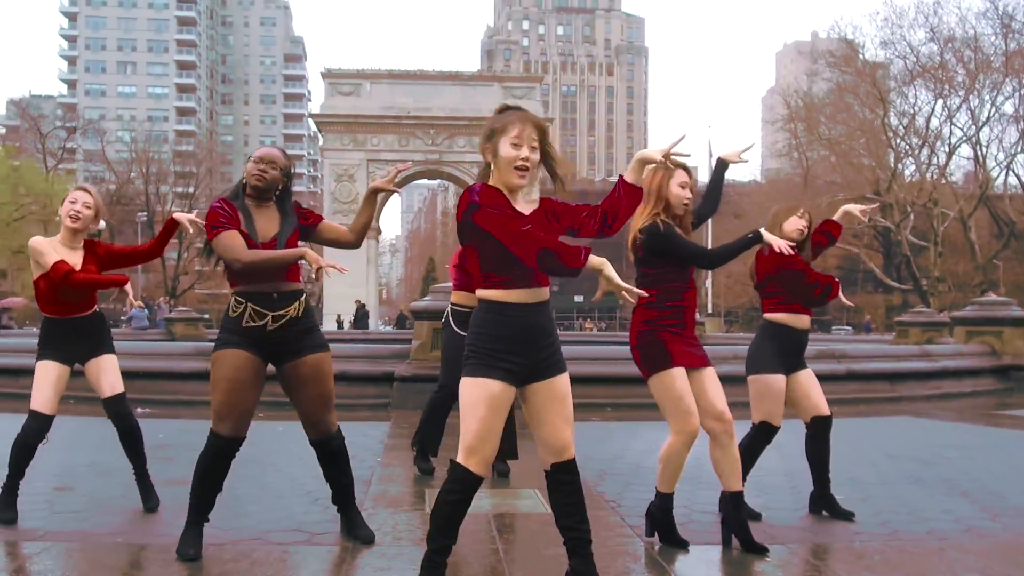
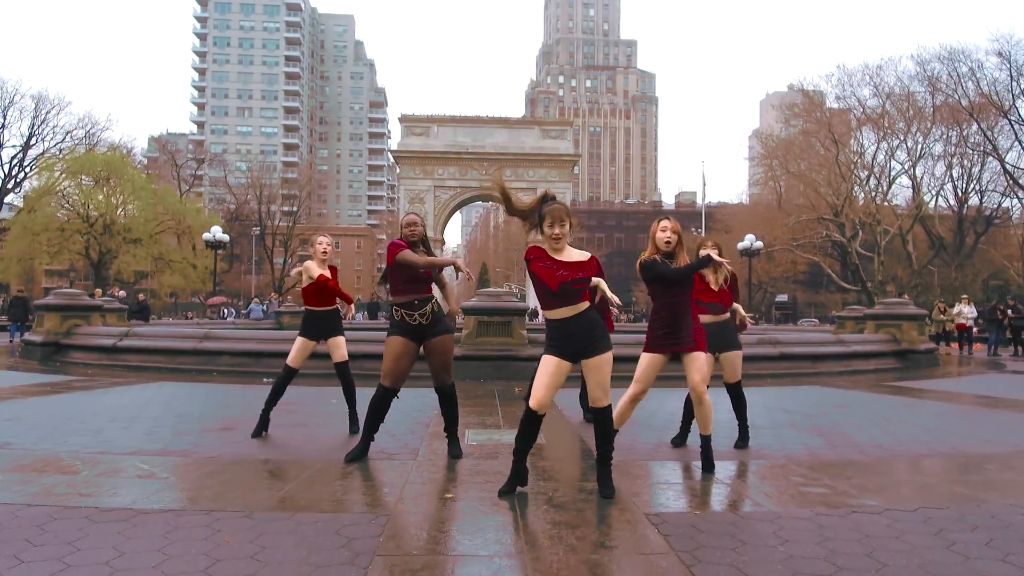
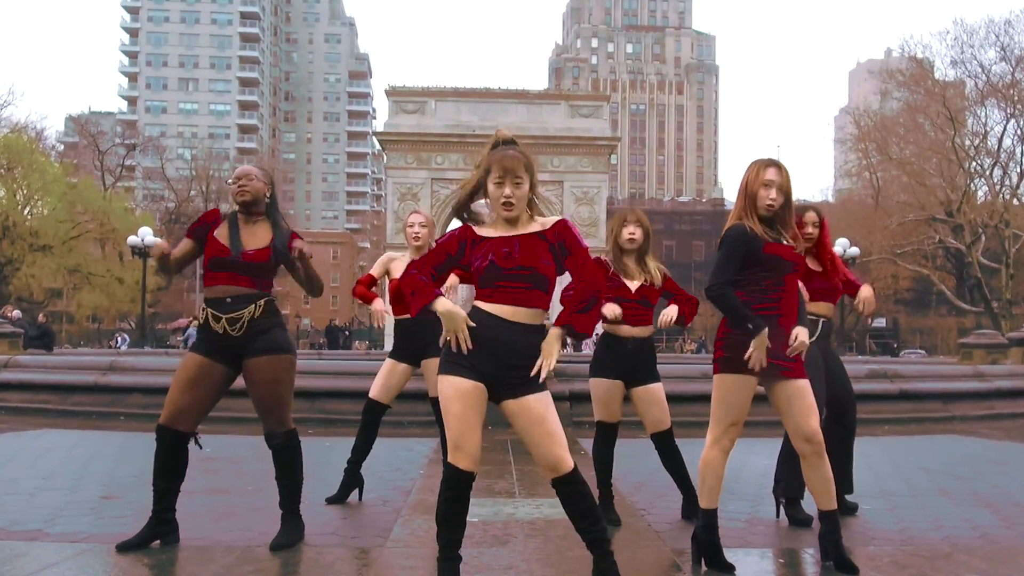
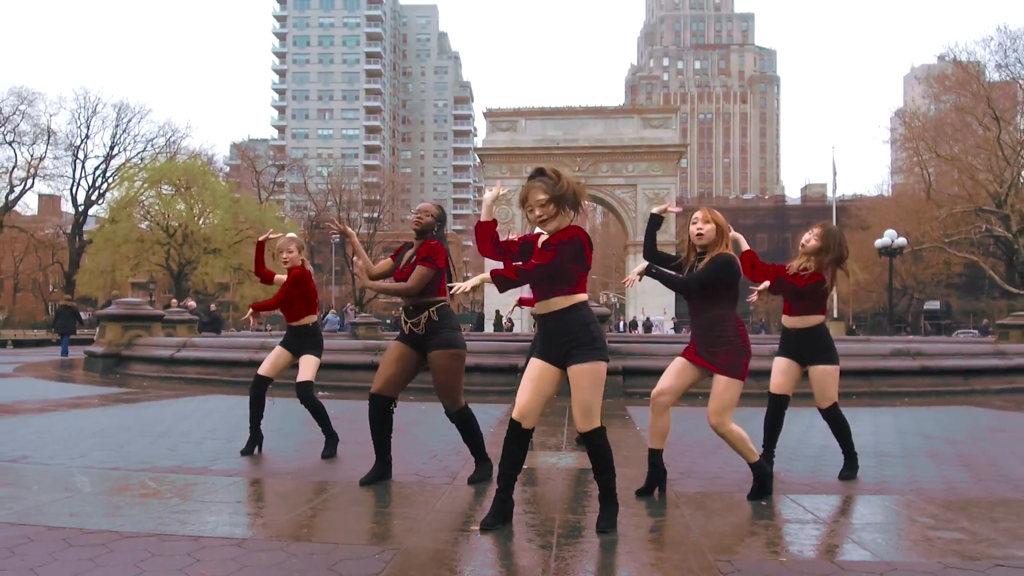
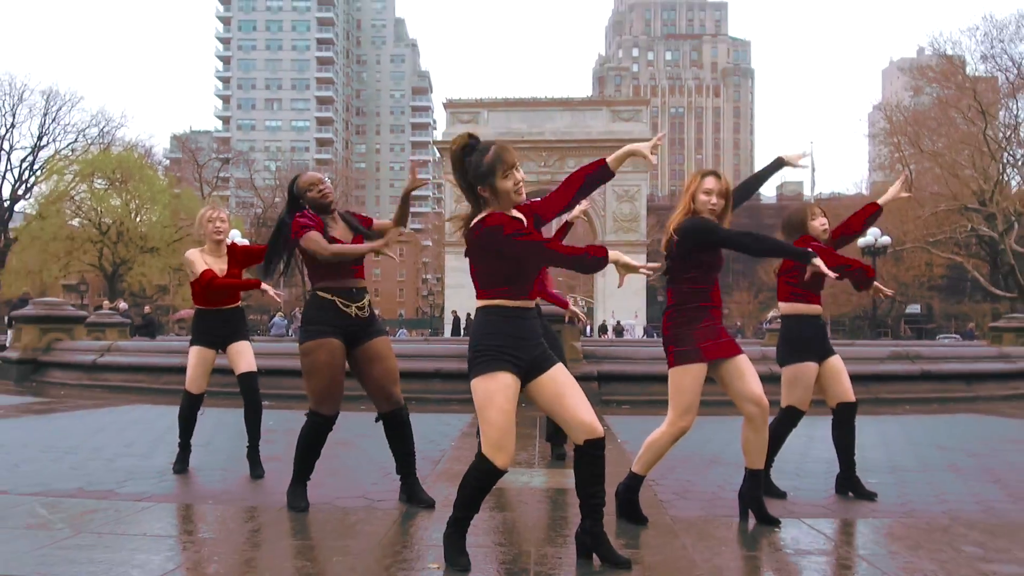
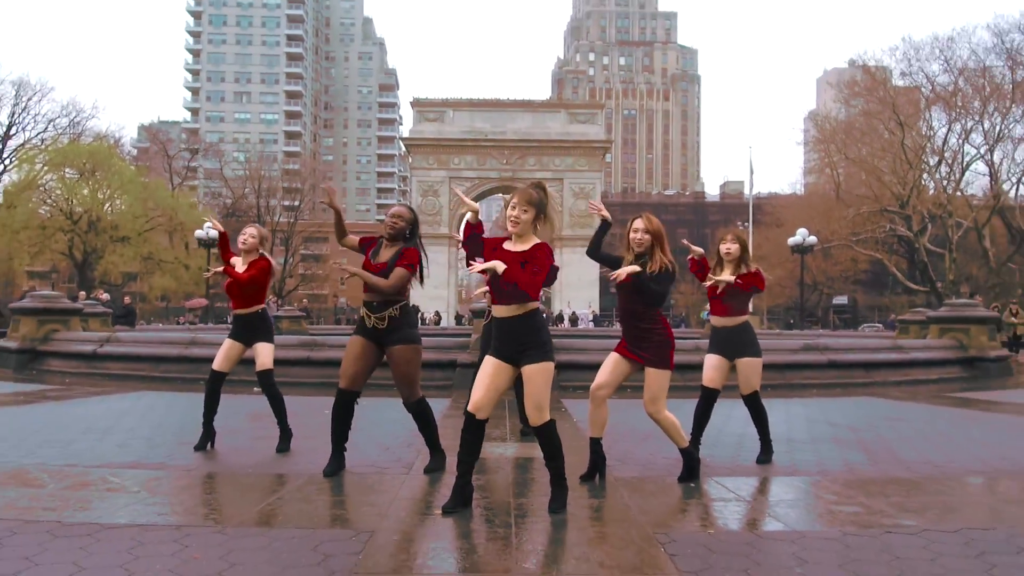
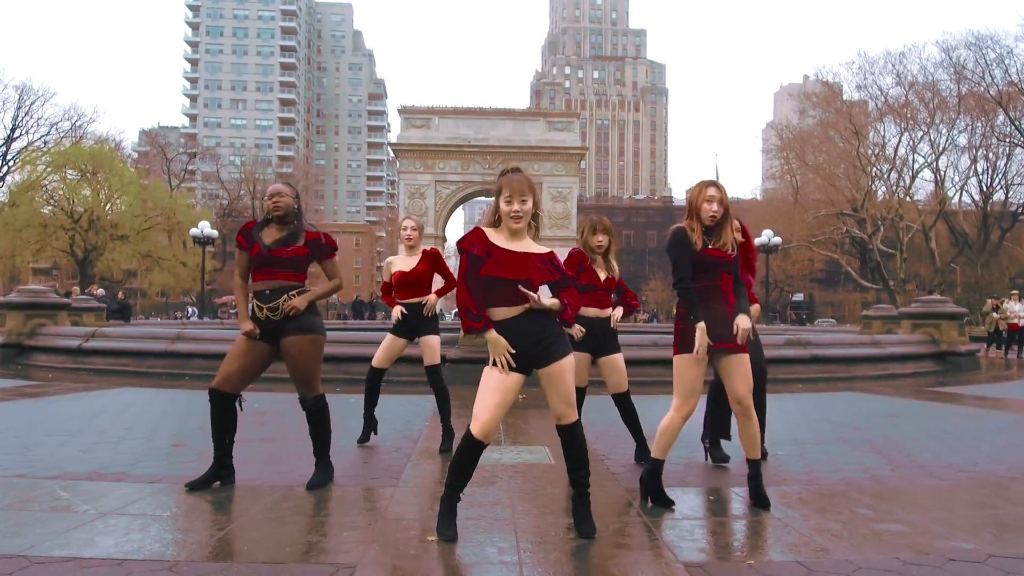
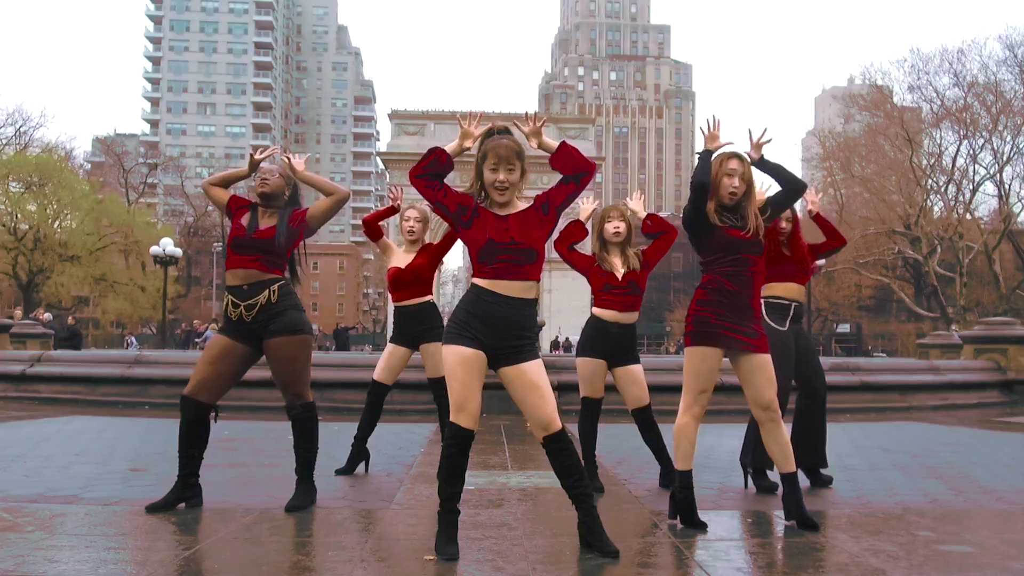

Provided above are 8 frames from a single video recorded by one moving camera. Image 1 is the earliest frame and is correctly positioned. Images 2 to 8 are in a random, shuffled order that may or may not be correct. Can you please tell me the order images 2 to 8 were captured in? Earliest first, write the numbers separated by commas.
5, 4, 6, 2, 7, 3, 8
